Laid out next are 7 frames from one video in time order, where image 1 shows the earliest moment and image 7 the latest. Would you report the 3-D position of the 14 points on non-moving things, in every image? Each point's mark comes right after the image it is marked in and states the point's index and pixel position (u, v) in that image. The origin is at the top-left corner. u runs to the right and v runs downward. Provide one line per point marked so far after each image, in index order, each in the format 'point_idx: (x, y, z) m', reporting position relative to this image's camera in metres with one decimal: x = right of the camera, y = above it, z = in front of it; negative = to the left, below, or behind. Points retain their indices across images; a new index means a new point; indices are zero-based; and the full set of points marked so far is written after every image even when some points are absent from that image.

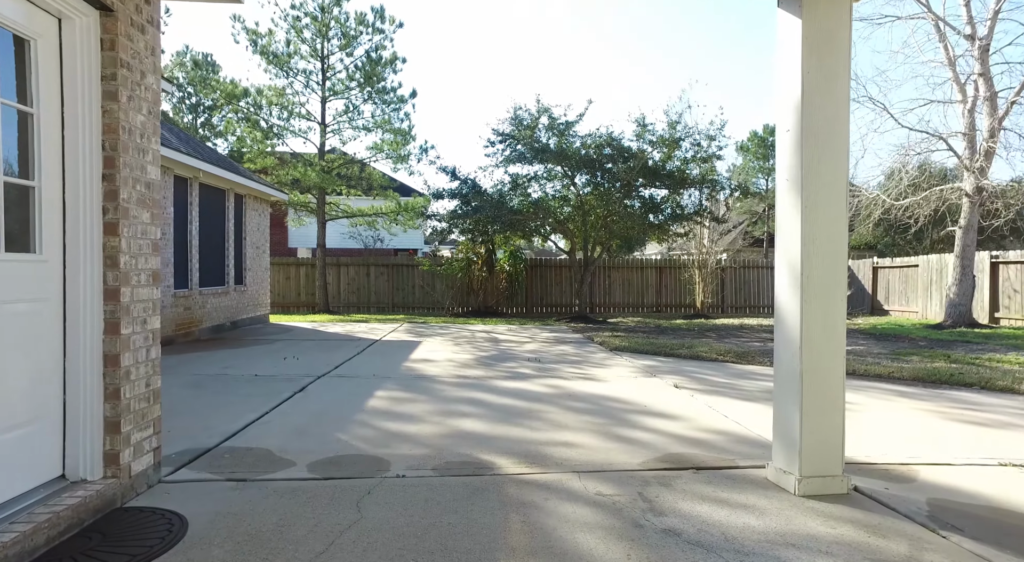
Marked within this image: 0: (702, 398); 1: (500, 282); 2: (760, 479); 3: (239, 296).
0: (+2.0, -1.2, +6.6) m
1: (-0.4, 0.0, +19.4) m
2: (+1.5, -1.2, +3.8) m
3: (-5.9, -0.3, +13.5) m
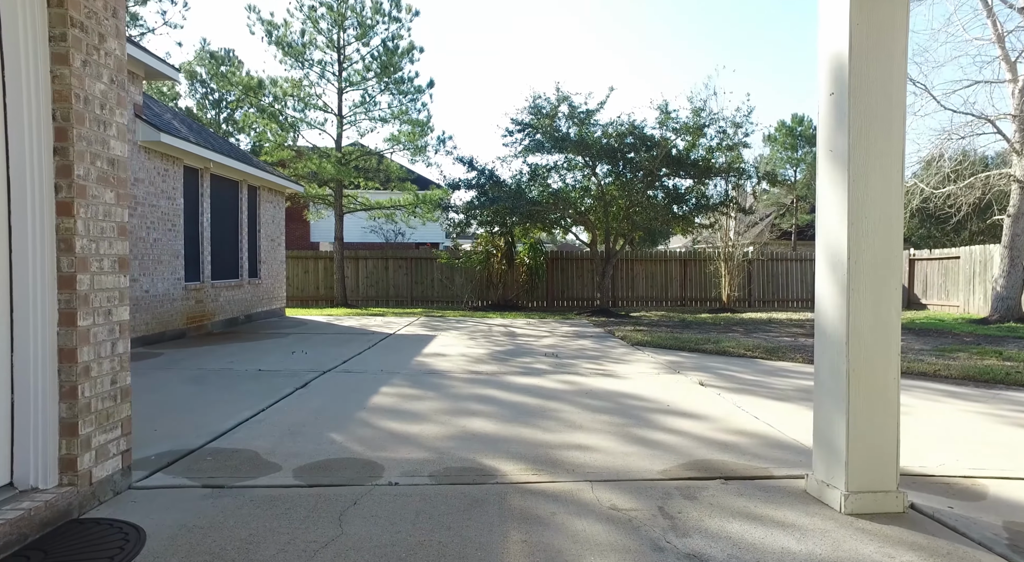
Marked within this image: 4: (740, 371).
0: (+2.1, -1.1, +6.1) m
1: (+0.2, +0.2, +19.0) m
2: (+1.5, -1.1, +3.3) m
3: (-5.5, -0.2, +13.4) m
4: (+2.8, -1.1, +7.7) m
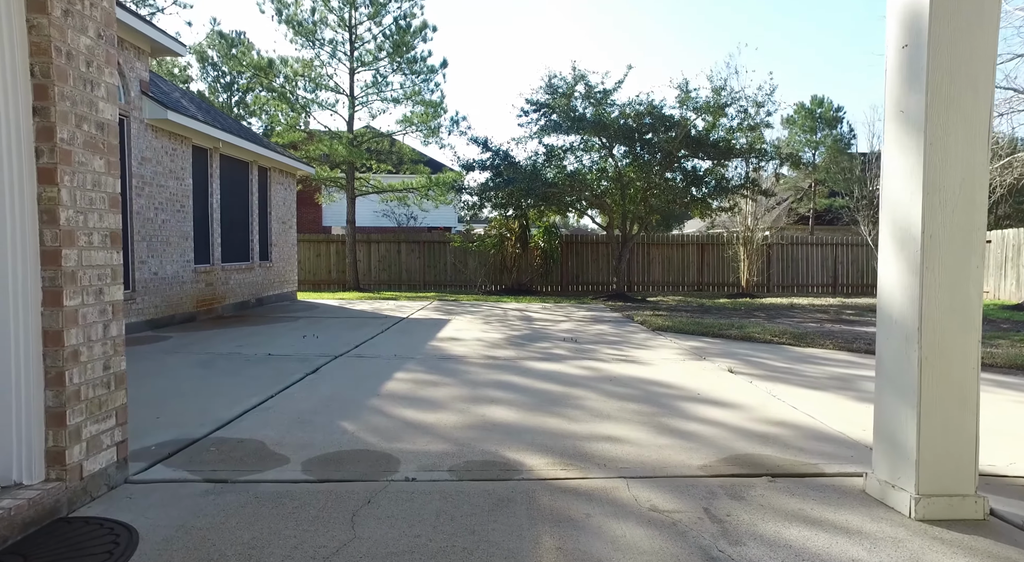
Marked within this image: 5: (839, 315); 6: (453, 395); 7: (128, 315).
0: (+2.3, -1.0, +5.8) m
1: (+0.7, +0.7, +18.6) m
2: (+1.7, -1.0, +3.0) m
3: (-5.2, +0.2, +13.1) m
4: (+3.0, -0.9, +7.4) m
5: (+6.9, -0.7, +13.2) m
6: (-0.5, -0.9, +5.1) m
7: (-5.2, -0.5, +8.5) m
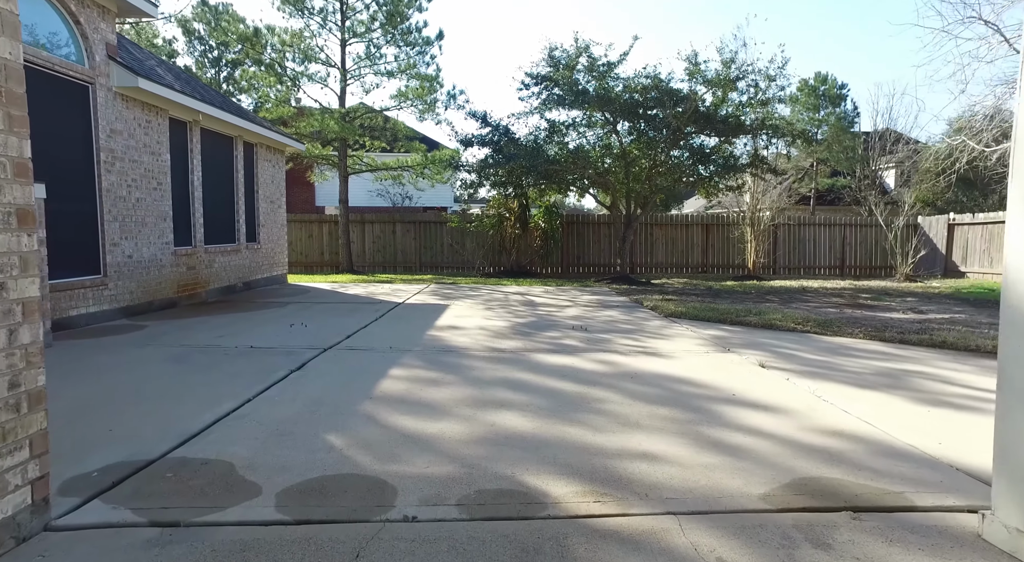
0: (+2.4, -0.8, +5.2) m
1: (+0.7, +1.2, +18.0) m
2: (+1.8, -1.0, +2.4) m
3: (-5.2, +0.5, +12.4) m
4: (+3.1, -0.7, +6.8) m
5: (+6.9, -0.4, +12.6) m
6: (-0.4, -0.8, +4.5) m
7: (-5.1, -0.3, +7.8) m
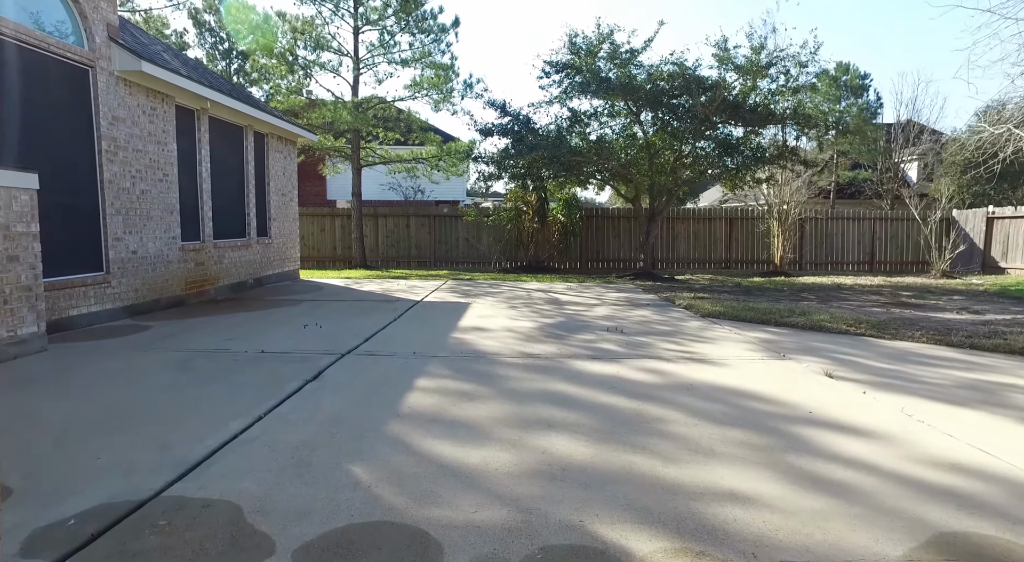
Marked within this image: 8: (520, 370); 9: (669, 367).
0: (+2.7, -0.8, +4.6) m
1: (+1.2, +1.3, +17.4) m
2: (+2.0, -1.0, +1.8) m
3: (-4.7, +0.6, +11.9) m
4: (+3.4, -0.7, +6.2) m
5: (+7.3, -0.3, +11.9) m
6: (-0.1, -0.8, +3.9) m
7: (-4.8, -0.2, +7.3) m
8: (+0.1, -0.7, +5.1) m
9: (+1.4, -0.8, +5.5) m
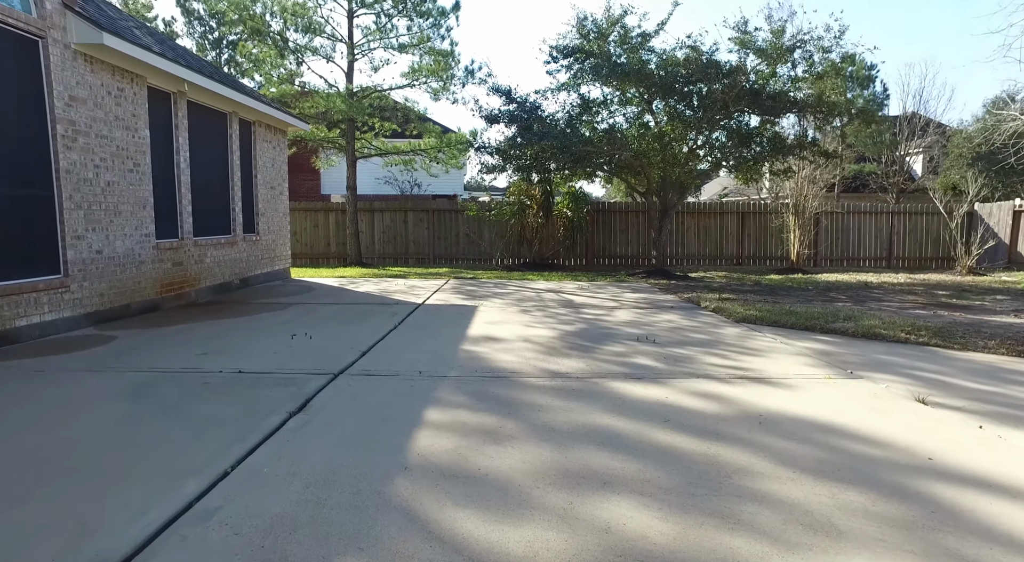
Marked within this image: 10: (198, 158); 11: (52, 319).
0: (+2.9, -0.9, +3.7) m
1: (+1.3, +1.3, +16.5) m
2: (+2.2, -1.1, +0.9) m
3: (-4.6, +0.6, +11.0) m
4: (+3.6, -0.8, +5.3) m
5: (+7.4, -0.3, +11.0) m
6: (+0.1, -0.9, +3.1) m
7: (-4.6, -0.3, +6.4) m
8: (+0.3, -0.8, +4.3) m
9: (+1.6, -0.8, +4.6) m
10: (-4.7, +1.8, +9.3) m
11: (-4.6, -0.4, +6.3) m
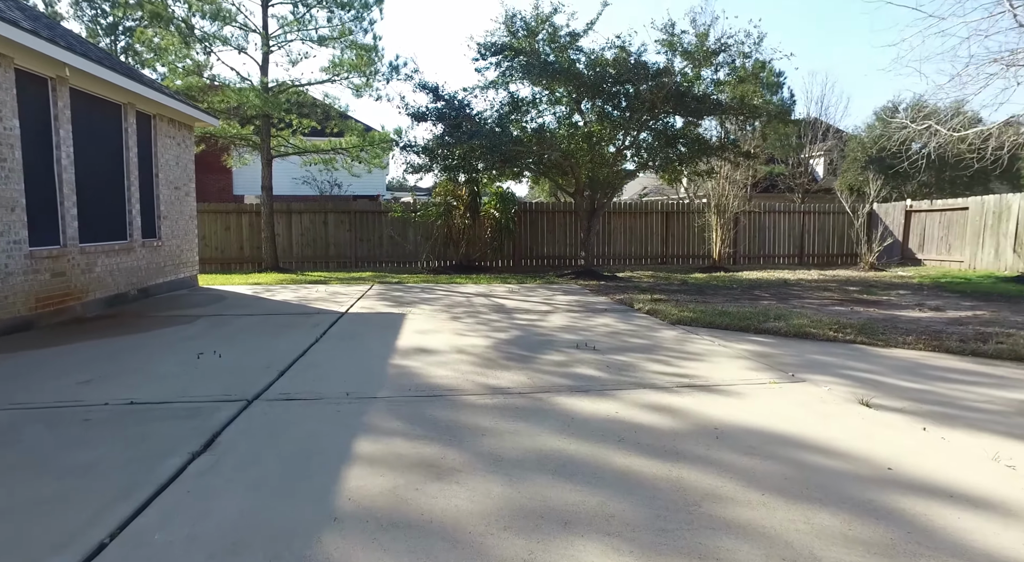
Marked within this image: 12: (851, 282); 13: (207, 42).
0: (+2.5, -0.9, +3.6) m
1: (-0.6, +1.3, +16.2) m
2: (+2.2, -1.1, +0.8) m
3: (-5.8, +0.4, +10.0) m
4: (+3.1, -0.8, +5.3) m
5: (+6.2, -0.2, +11.5) m
6: (-0.1, -1.0, +2.7) m
7: (-5.2, -0.4, +5.4) m
8: (-0.1, -0.8, +3.9) m
9: (+1.1, -0.8, +4.4) m
10: (-5.7, +1.7, +8.3) m
11: (-5.2, -0.5, +5.3) m
12: (+7.2, 0.0, +13.3) m
13: (-7.5, +5.8, +15.3) m
